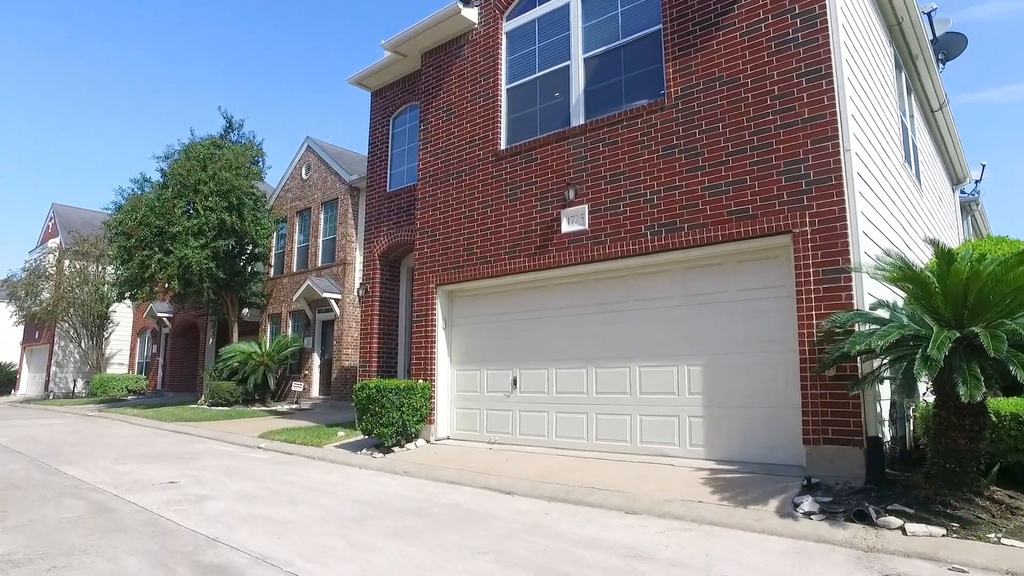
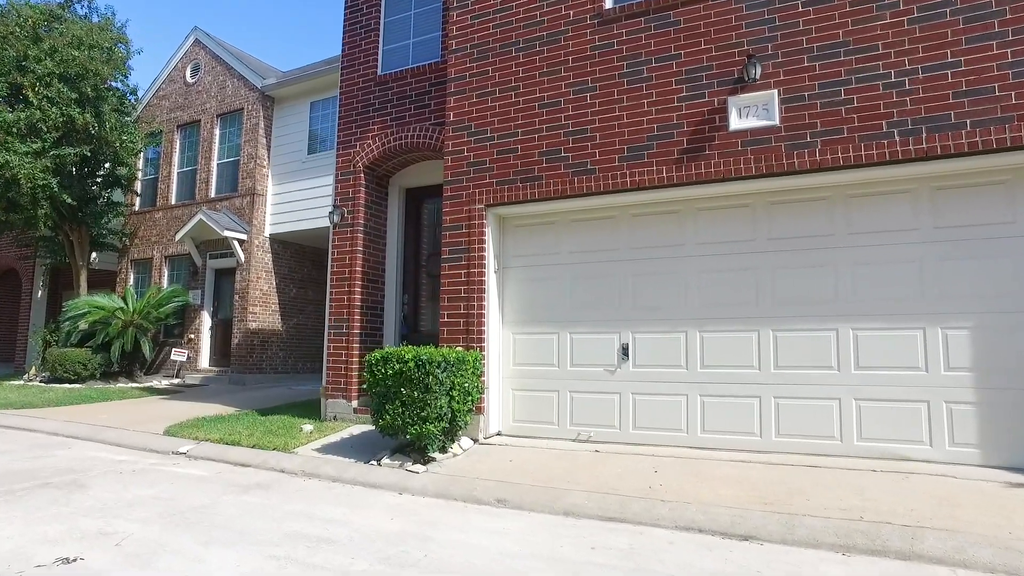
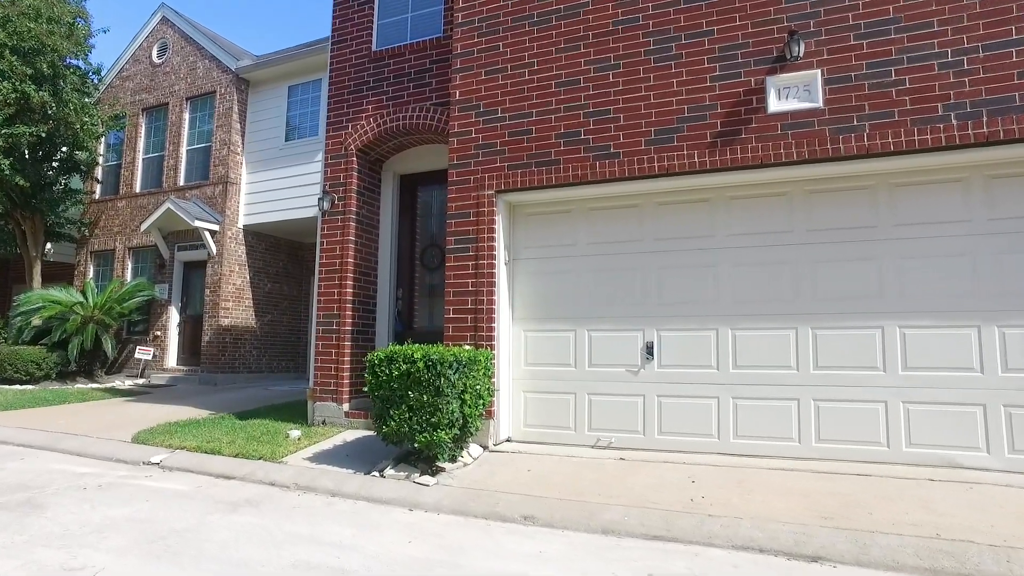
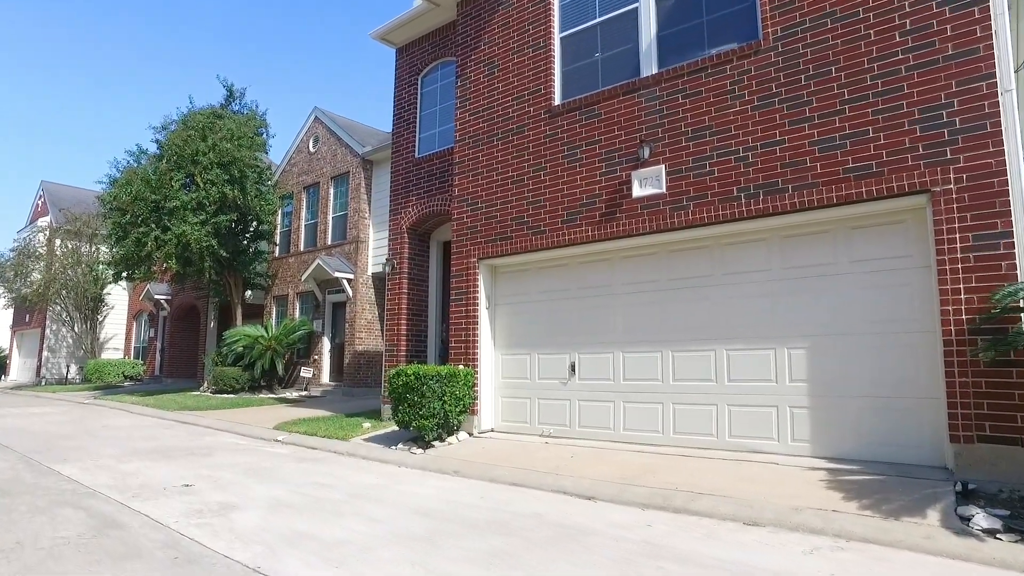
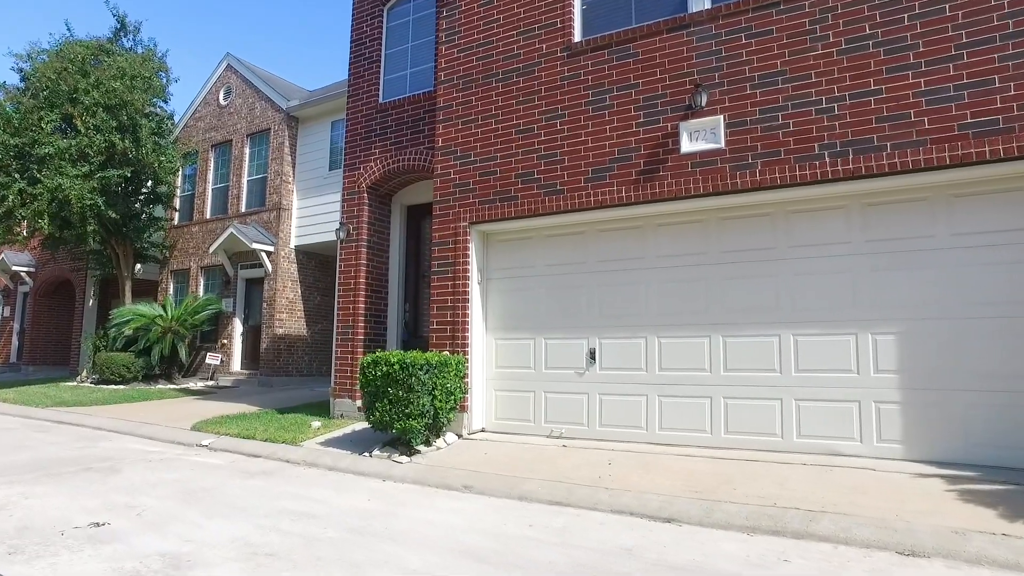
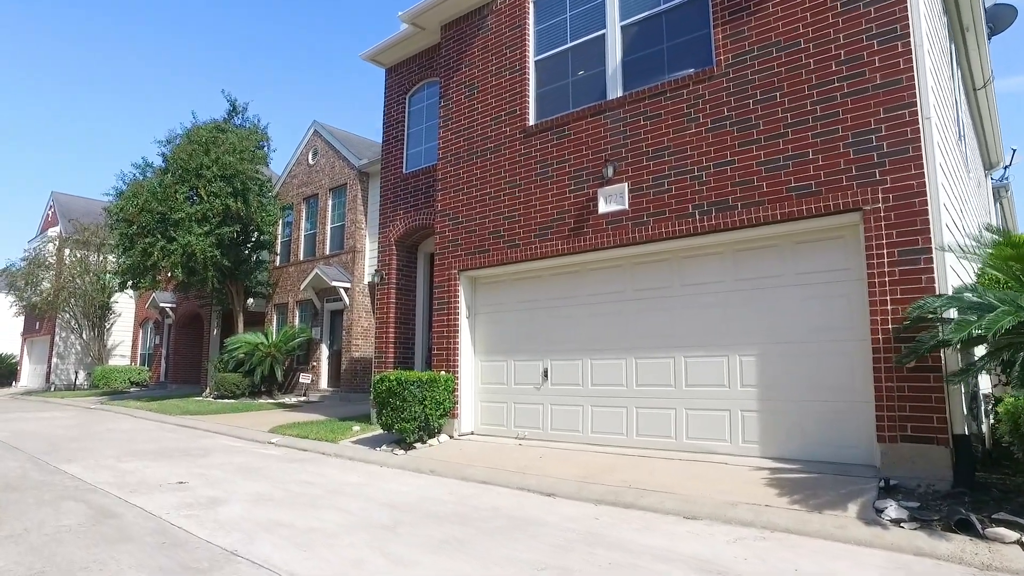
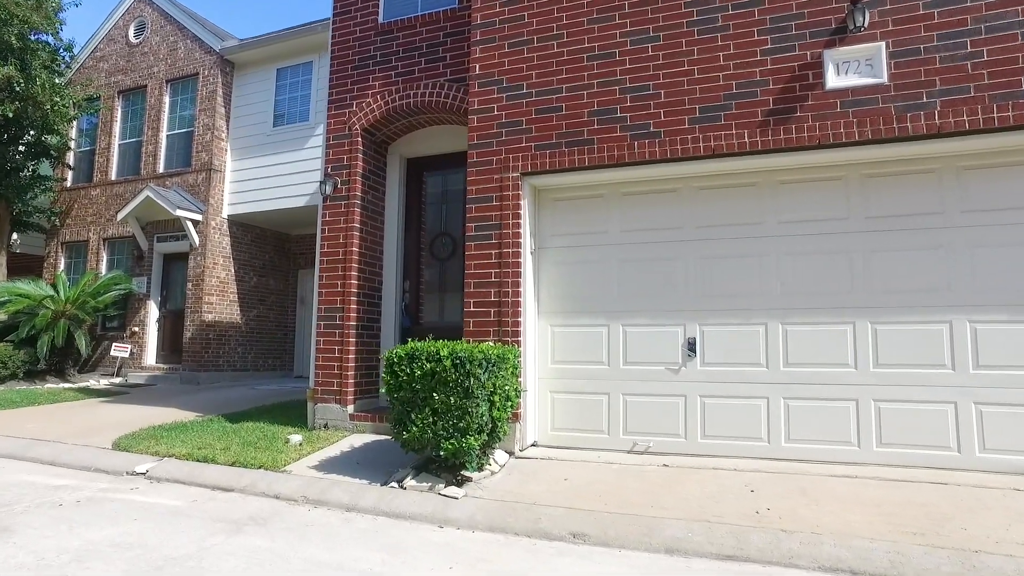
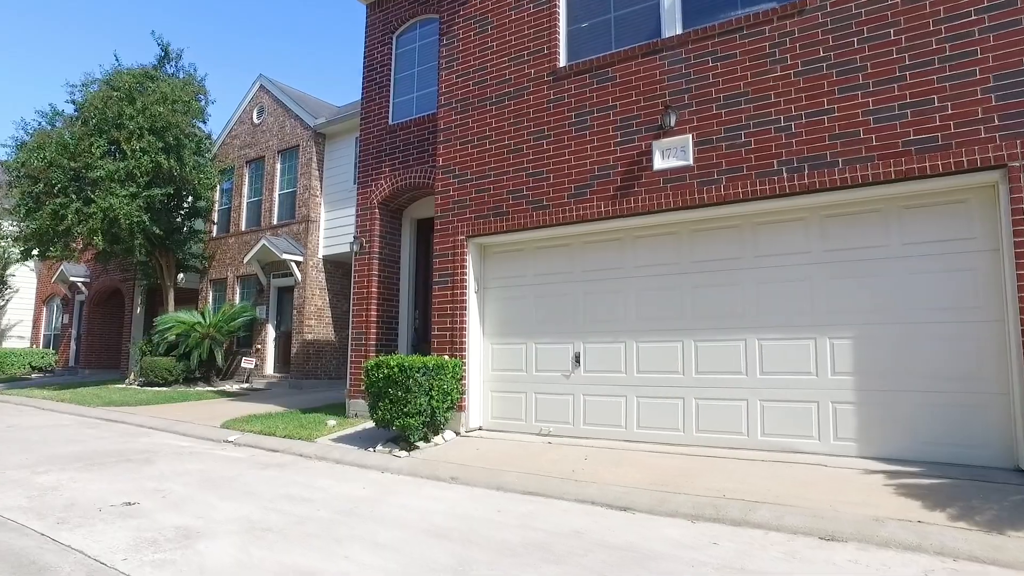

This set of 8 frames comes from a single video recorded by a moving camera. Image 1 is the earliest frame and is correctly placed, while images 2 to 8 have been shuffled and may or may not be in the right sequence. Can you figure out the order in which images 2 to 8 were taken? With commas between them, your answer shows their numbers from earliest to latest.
6, 4, 8, 5, 2, 3, 7
